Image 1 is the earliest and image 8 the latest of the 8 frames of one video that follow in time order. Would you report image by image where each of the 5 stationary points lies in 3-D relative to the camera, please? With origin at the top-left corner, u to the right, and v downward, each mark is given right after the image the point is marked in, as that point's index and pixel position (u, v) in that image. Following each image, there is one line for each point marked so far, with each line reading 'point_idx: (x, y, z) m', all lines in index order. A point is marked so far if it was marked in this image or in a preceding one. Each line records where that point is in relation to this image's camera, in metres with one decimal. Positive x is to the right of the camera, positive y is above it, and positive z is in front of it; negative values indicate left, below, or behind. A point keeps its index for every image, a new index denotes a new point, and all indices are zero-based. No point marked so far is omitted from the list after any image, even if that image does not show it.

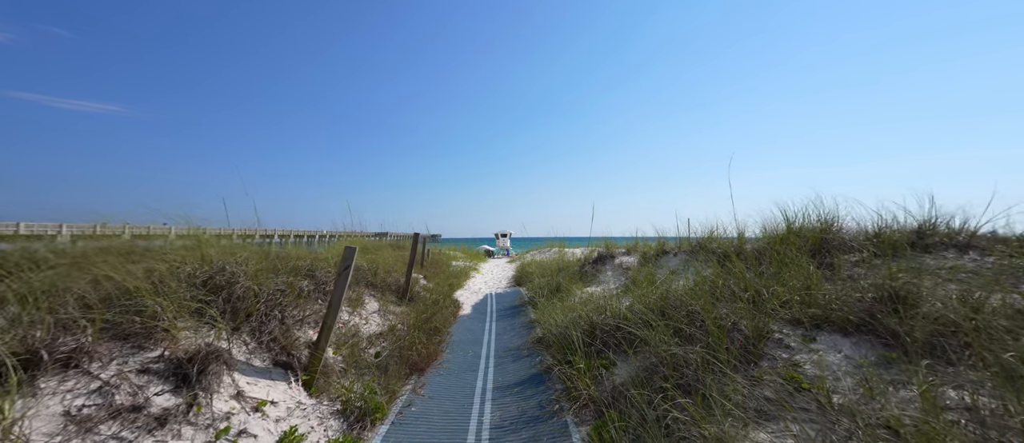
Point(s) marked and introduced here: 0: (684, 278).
0: (+2.9, -1.0, +6.3) m
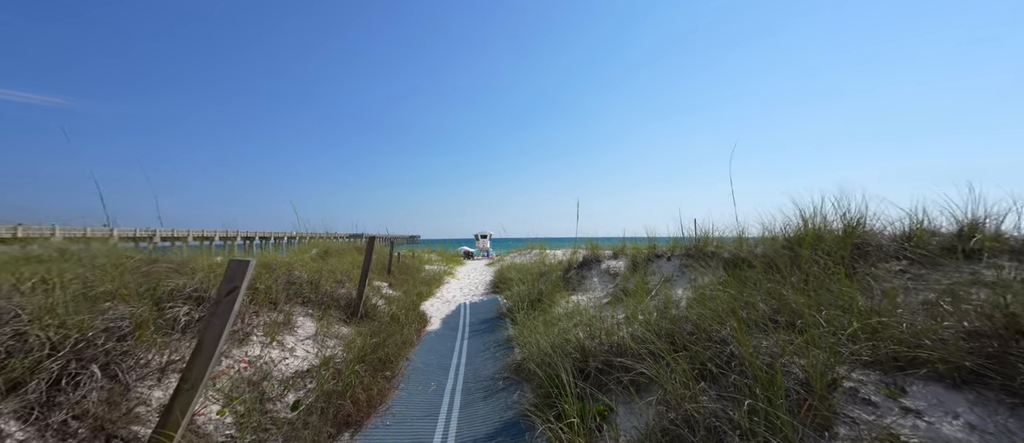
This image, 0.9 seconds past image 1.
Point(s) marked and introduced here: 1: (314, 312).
0: (+2.5, -1.0, +5.5) m
1: (-2.6, -1.2, +4.8) m
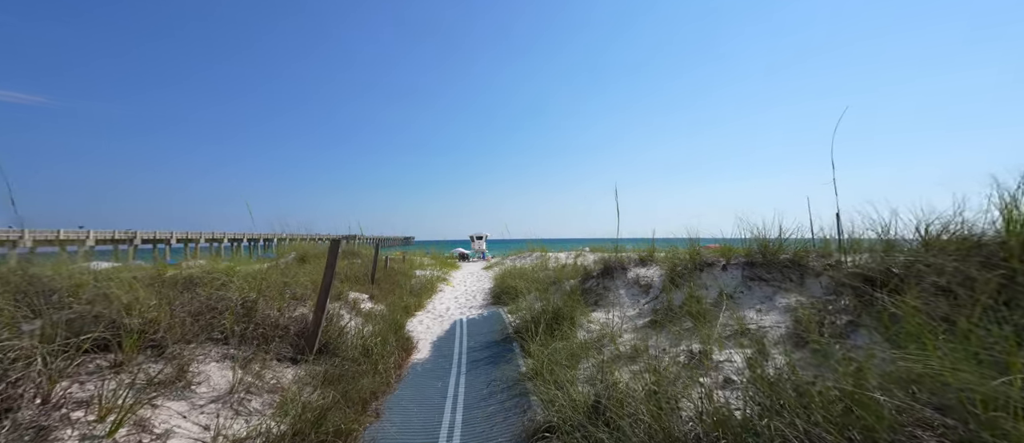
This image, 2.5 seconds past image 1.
0: (+2.7, -1.0, +4.0) m
1: (-2.4, -1.2, +3.3) m
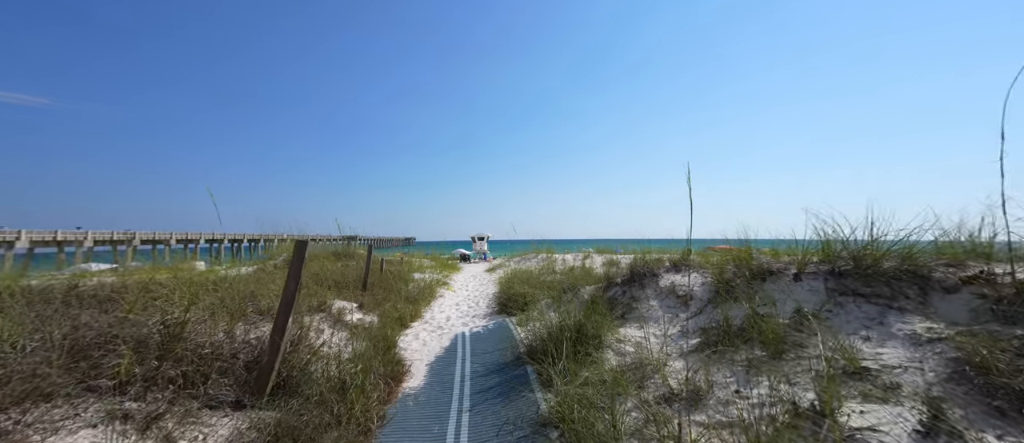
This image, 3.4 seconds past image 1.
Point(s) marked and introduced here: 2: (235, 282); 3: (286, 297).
0: (+2.8, -0.9, +3.0) m
1: (-2.3, -1.1, +2.3) m
2: (-3.7, -0.8, +4.8) m
3: (-2.0, -0.7, +3.3) m
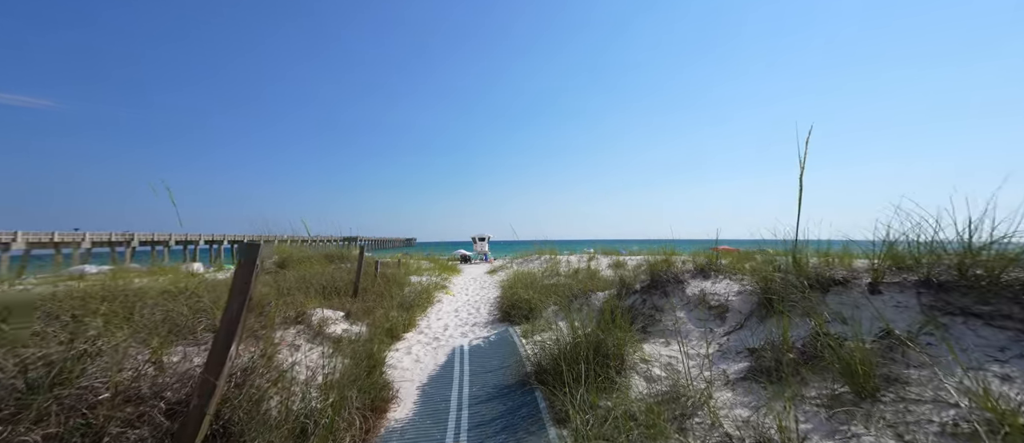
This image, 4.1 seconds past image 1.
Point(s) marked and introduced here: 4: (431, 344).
0: (+2.9, -0.9, +2.2) m
1: (-2.2, -1.1, +1.5) m
2: (-3.6, -0.8, +4.1) m
3: (-2.0, -0.7, +2.5) m
4: (-1.4, -2.1, +6.2) m
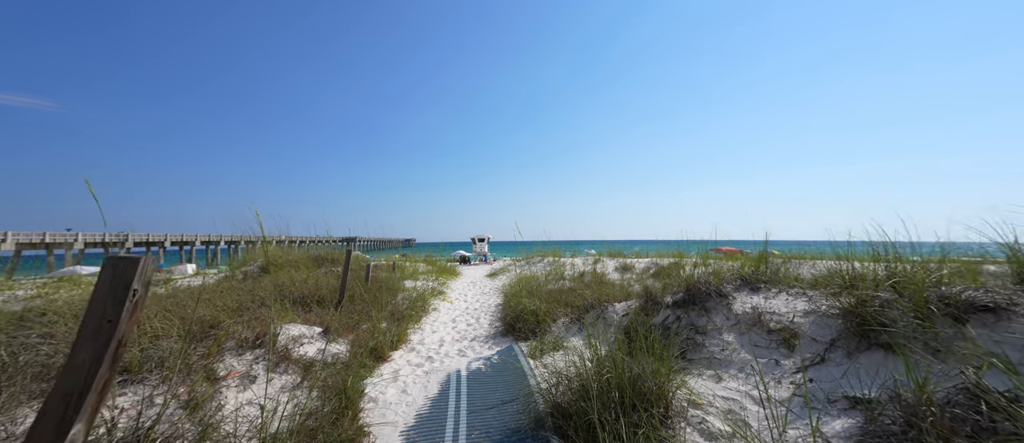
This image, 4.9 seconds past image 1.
0: (+3.0, -0.9, +1.3) m
1: (-2.1, -1.1, +0.6) m
2: (-3.5, -0.8, +3.1) m
3: (-1.9, -0.7, +1.6) m
4: (-1.3, -2.1, +5.3) m
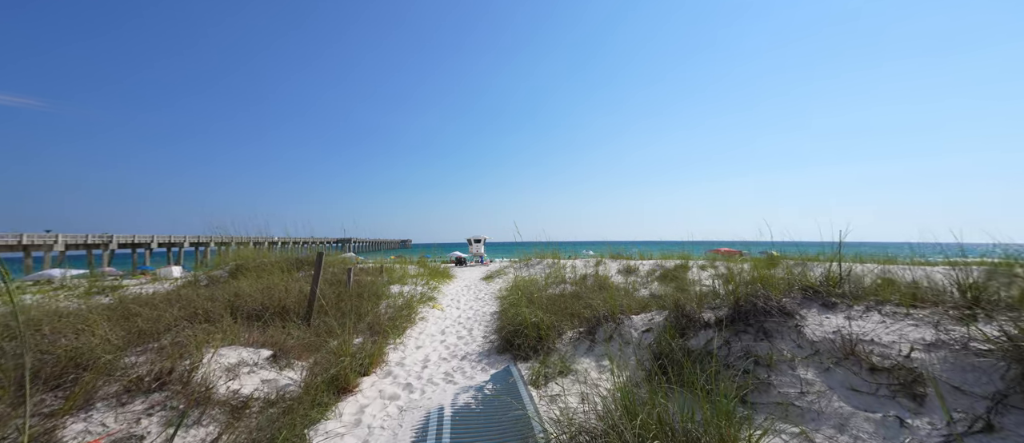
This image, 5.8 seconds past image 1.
0: (+3.0, -0.8, +0.3) m
1: (-2.1, -1.1, -0.5) m
2: (-3.5, -0.8, +2.0) m
3: (-1.9, -0.6, +0.5) m
4: (-1.3, -2.0, +4.2) m
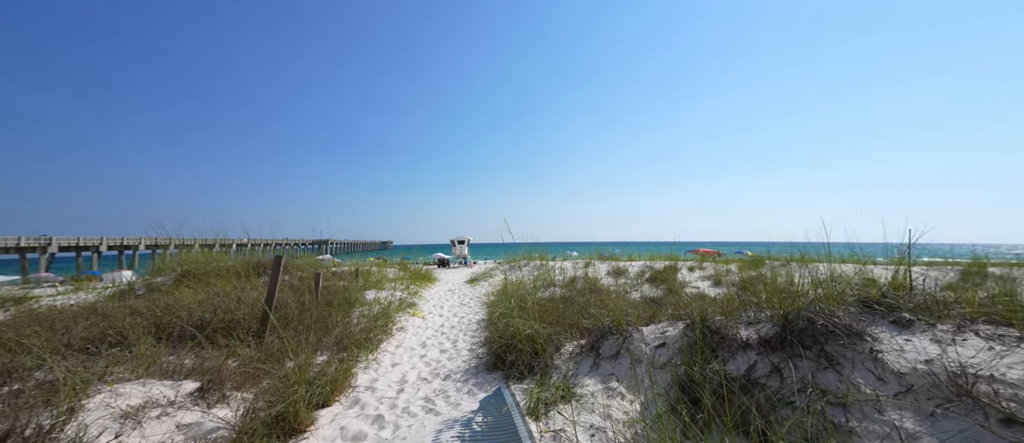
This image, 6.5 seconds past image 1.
0: (+3.1, -0.8, -0.4) m
1: (-1.9, -1.0, -1.4) m
2: (-3.5, -0.7, +1.1) m
3: (-1.7, -0.6, -0.4) m
4: (-1.4, -2.0, +3.3) m
